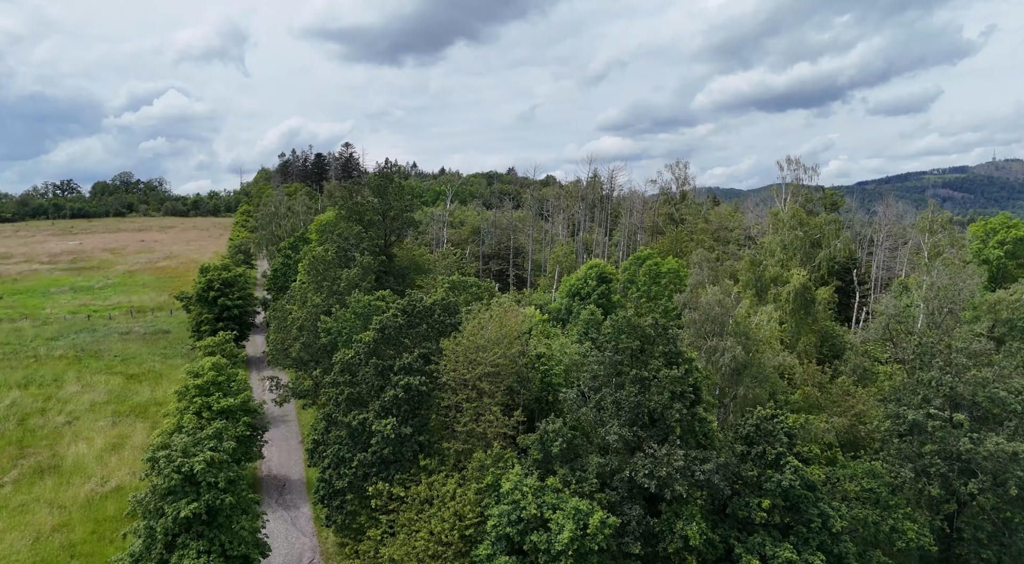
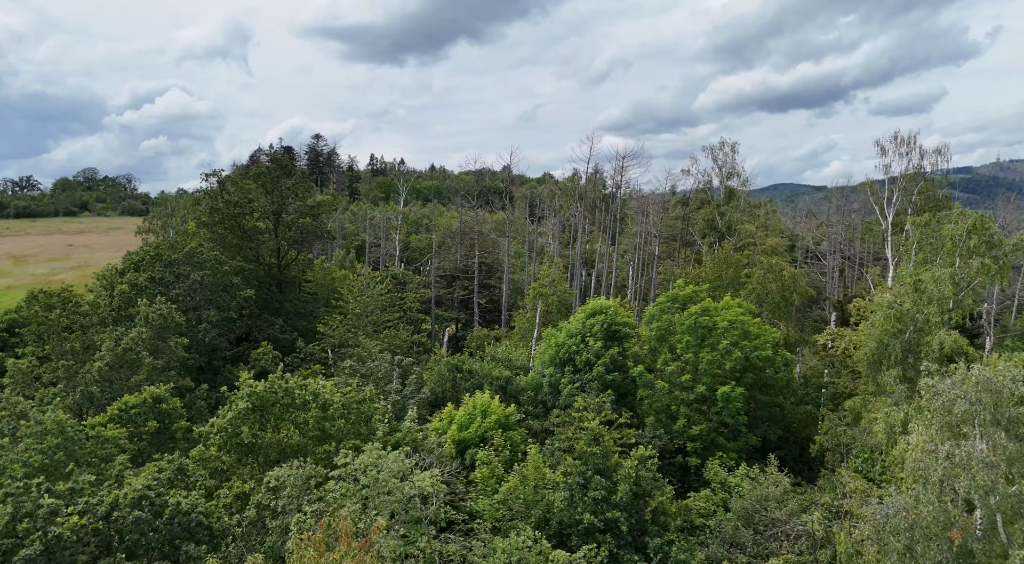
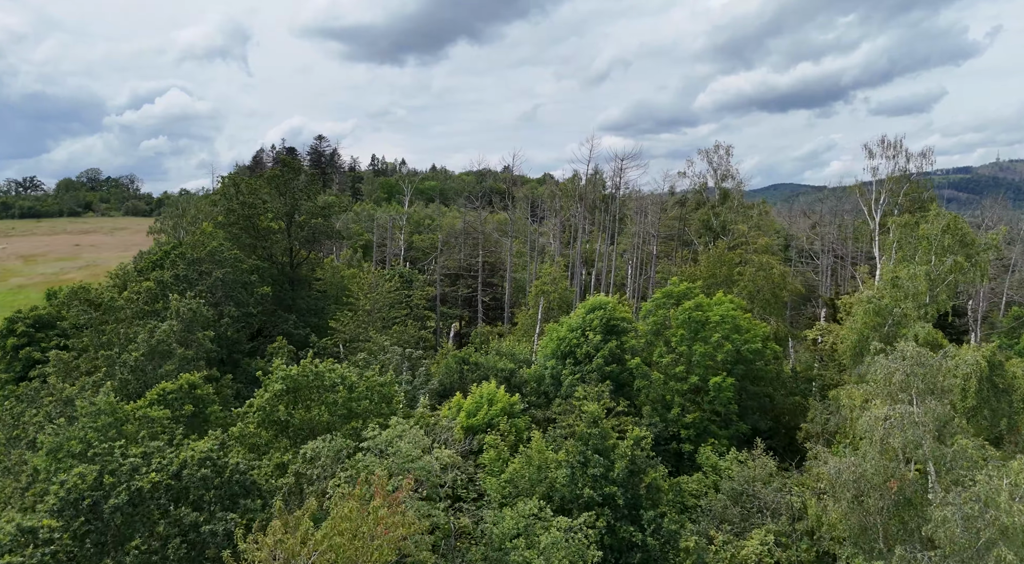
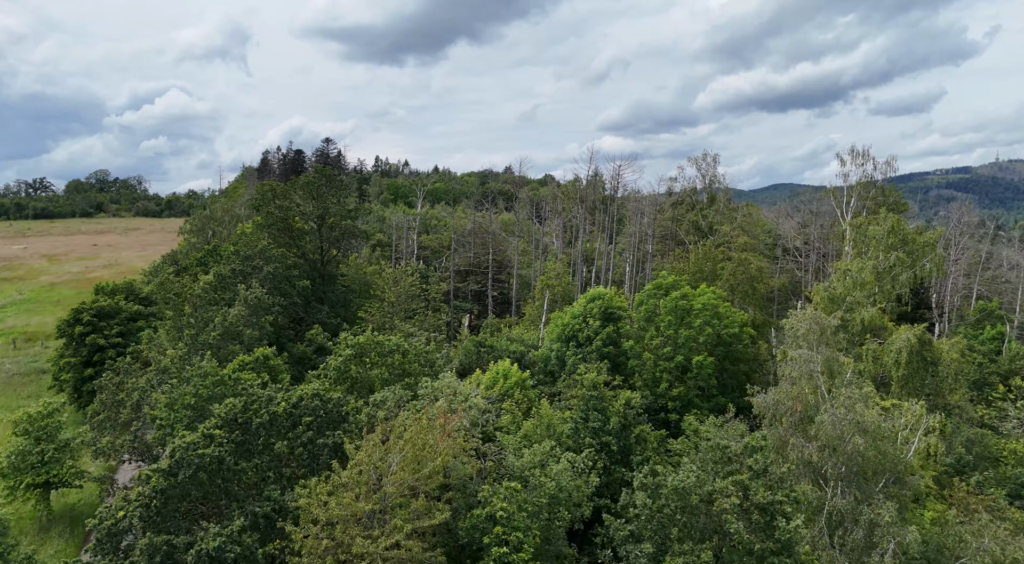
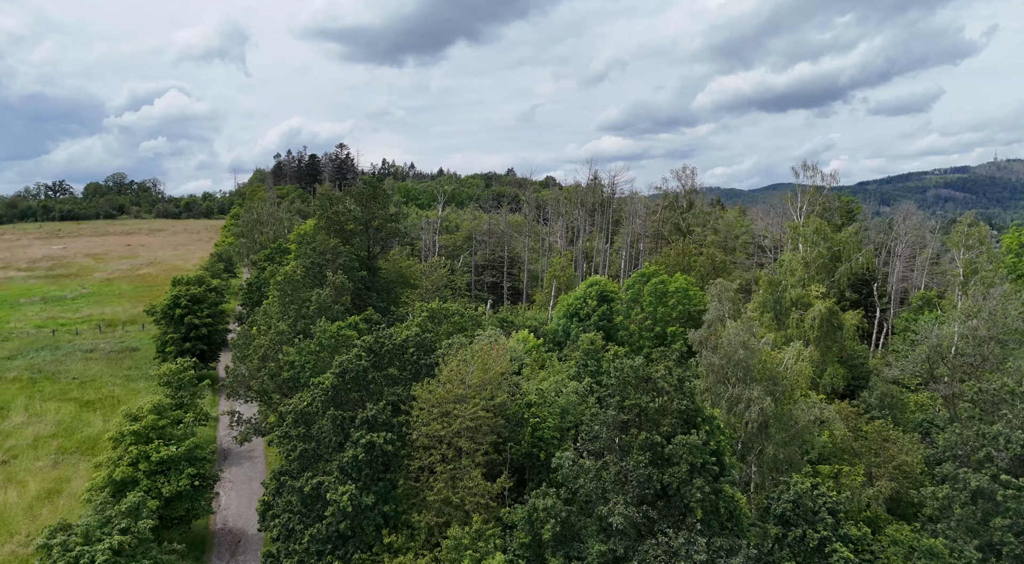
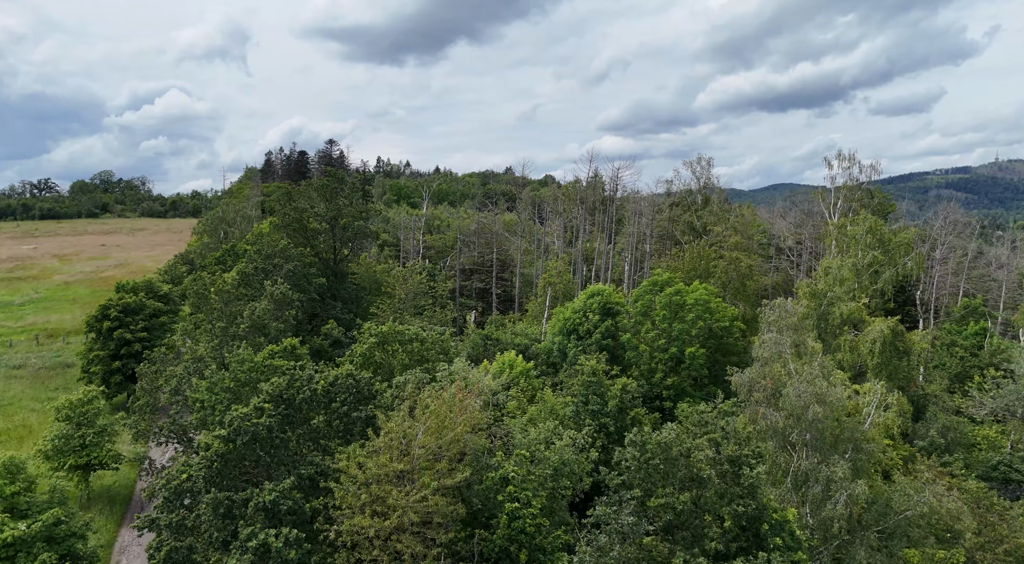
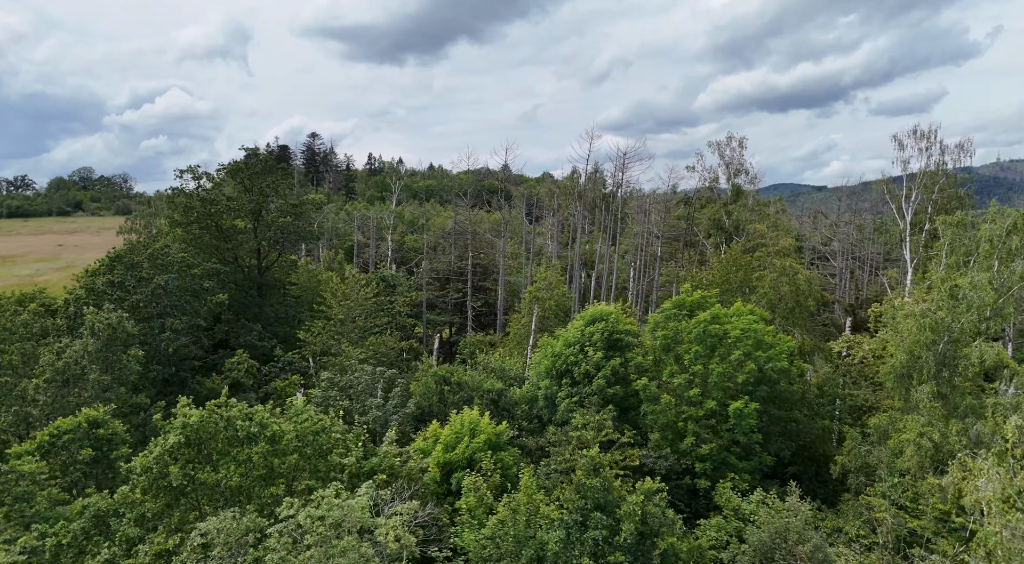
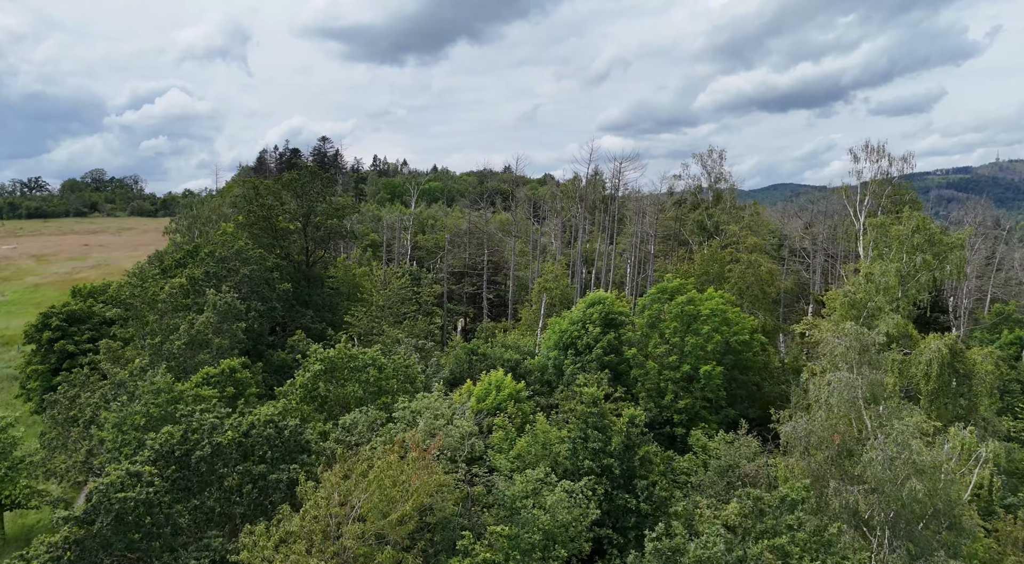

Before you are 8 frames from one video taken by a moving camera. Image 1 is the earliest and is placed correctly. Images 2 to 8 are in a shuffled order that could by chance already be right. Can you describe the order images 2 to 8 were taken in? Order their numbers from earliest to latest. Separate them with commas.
5, 6, 4, 8, 3, 2, 7
